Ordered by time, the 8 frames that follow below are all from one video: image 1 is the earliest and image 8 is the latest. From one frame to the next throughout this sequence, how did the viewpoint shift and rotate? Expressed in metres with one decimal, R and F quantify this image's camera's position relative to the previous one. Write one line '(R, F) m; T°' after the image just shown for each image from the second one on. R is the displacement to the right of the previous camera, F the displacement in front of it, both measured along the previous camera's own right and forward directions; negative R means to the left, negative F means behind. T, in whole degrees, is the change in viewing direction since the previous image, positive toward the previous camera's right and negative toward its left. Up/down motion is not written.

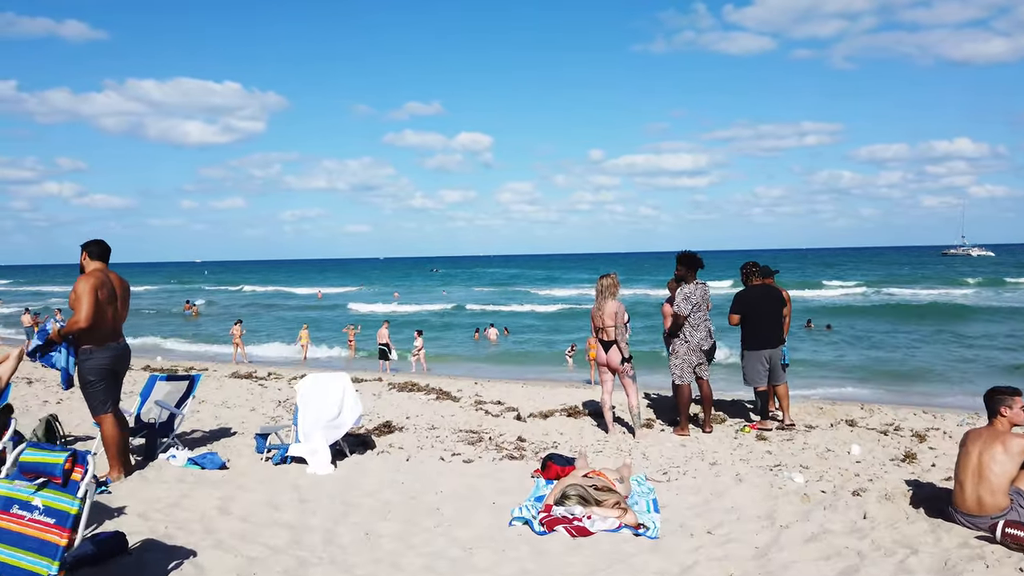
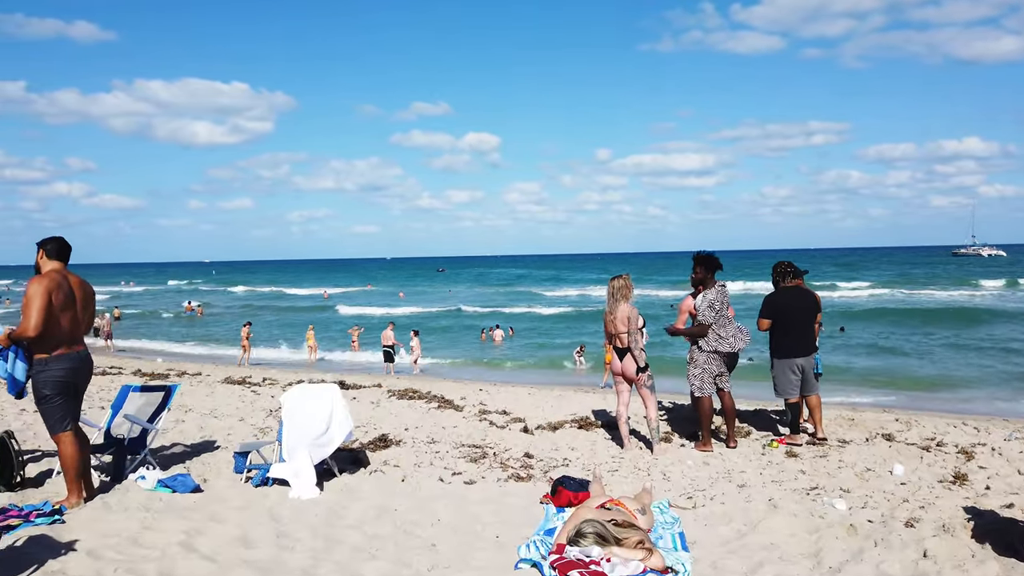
(0.0, +0.7) m; -1°
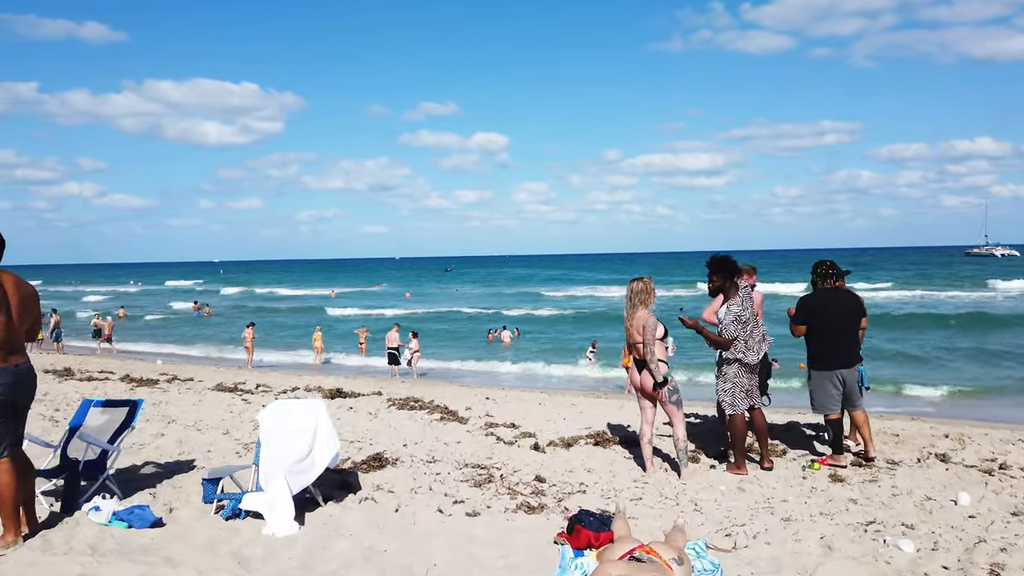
(0.0, +0.8) m; -1°
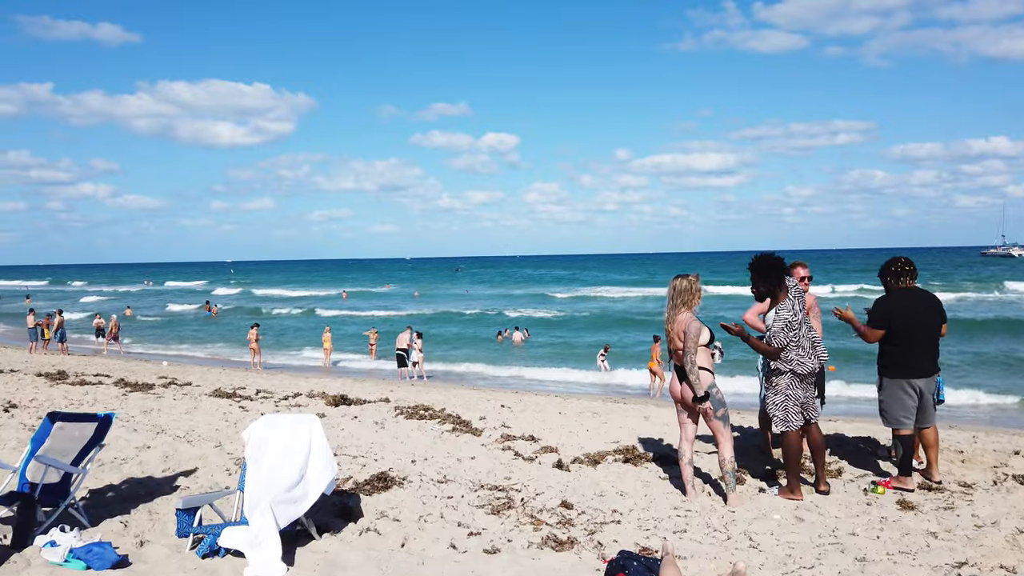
(-0.1, +0.8) m; -1°
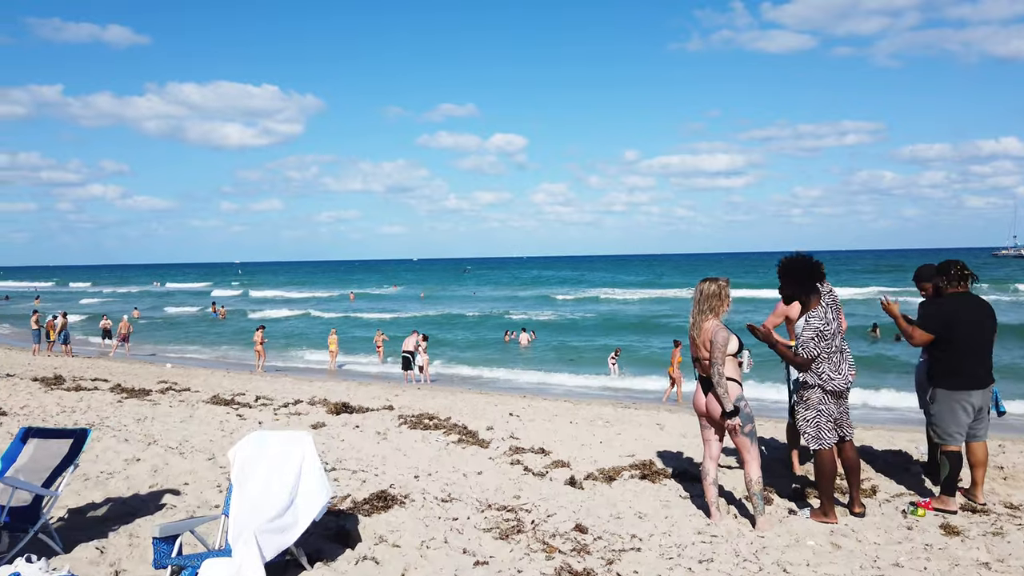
(0.0, +0.4) m; -1°
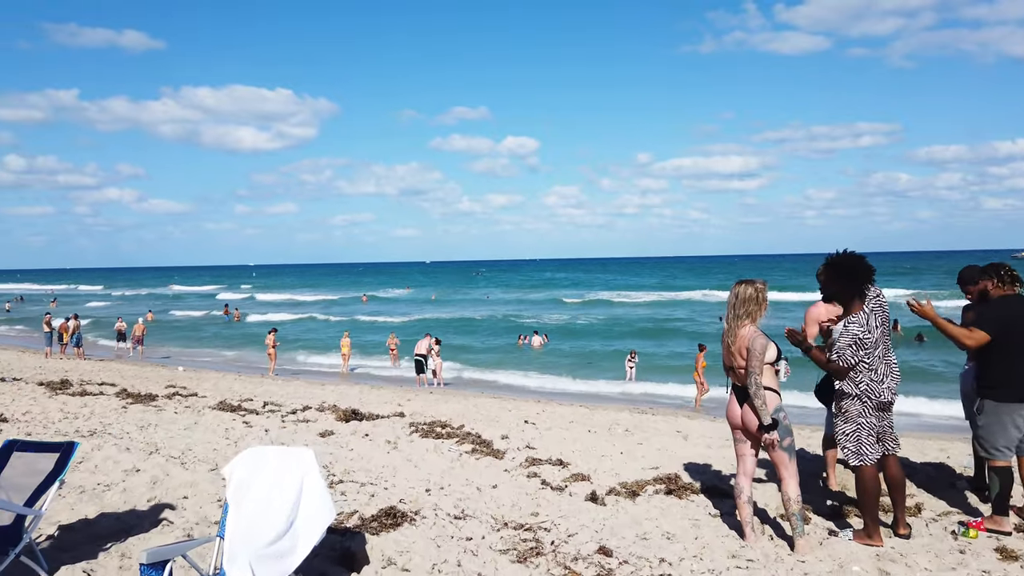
(0.0, +0.4) m; -1°
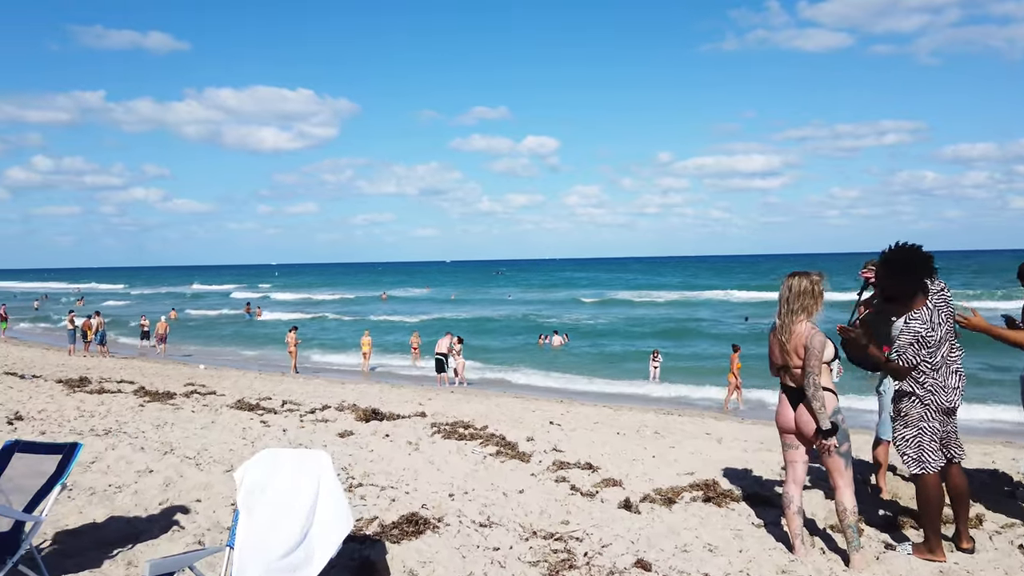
(-0.1, +0.3) m; -1°
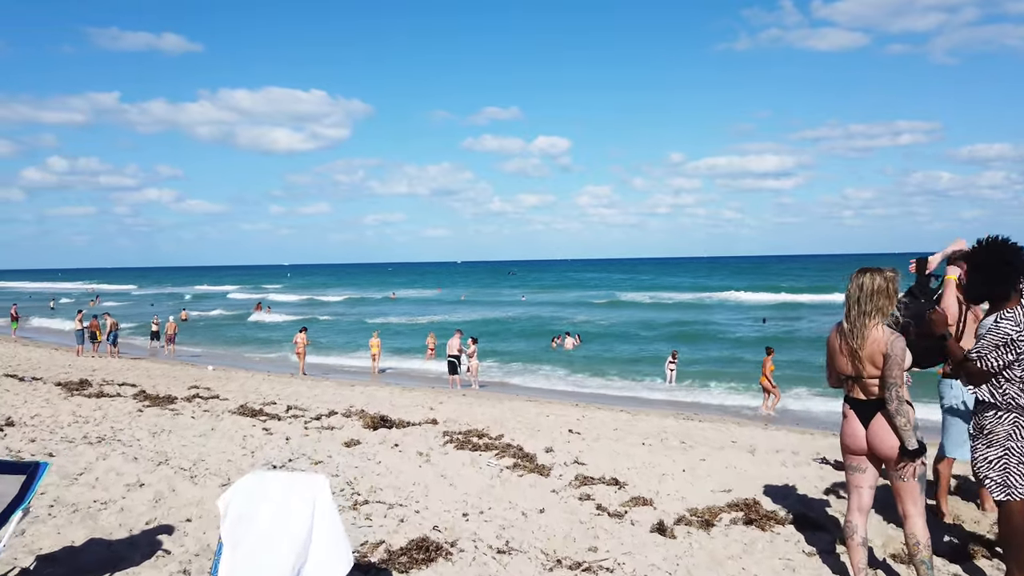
(-0.1, +0.6) m; -1°
